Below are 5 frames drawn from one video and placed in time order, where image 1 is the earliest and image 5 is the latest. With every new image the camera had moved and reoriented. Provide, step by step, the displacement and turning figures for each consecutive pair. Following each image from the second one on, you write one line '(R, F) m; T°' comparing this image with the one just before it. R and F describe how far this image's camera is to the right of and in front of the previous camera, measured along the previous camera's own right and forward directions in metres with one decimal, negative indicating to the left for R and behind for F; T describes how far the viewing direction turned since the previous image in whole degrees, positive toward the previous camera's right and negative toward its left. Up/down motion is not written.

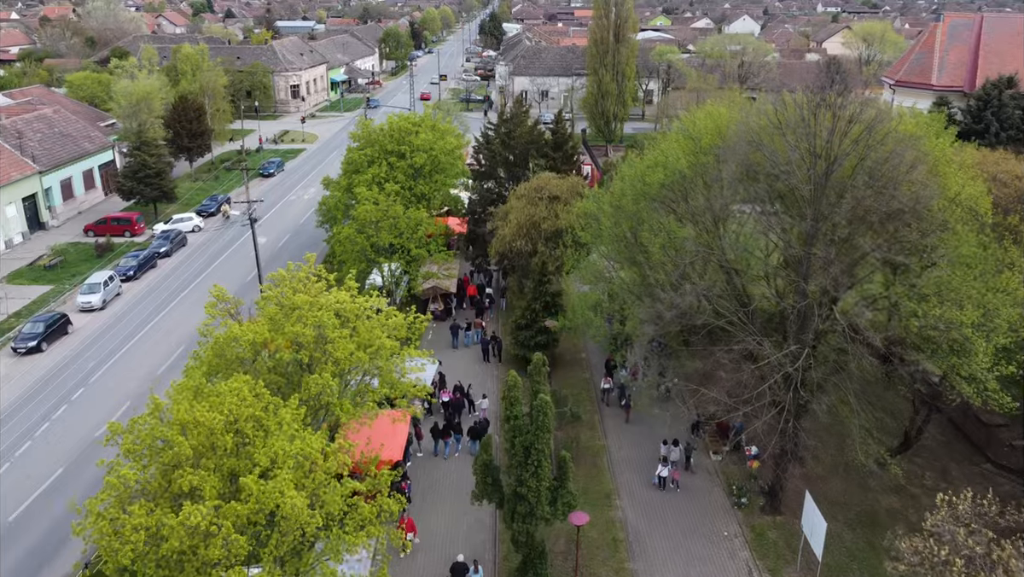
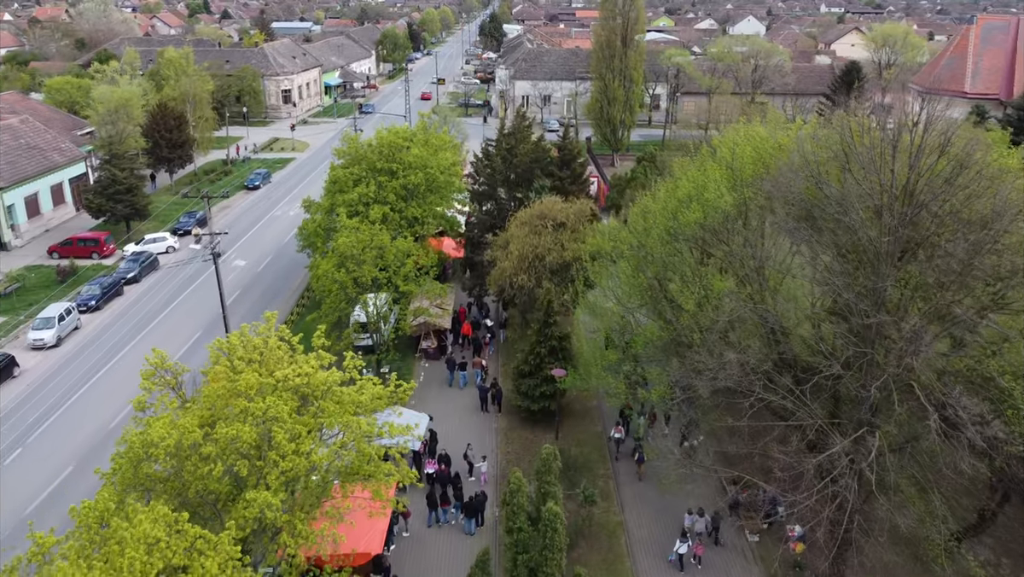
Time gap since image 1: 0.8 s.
(0.0, +3.5) m; 0°
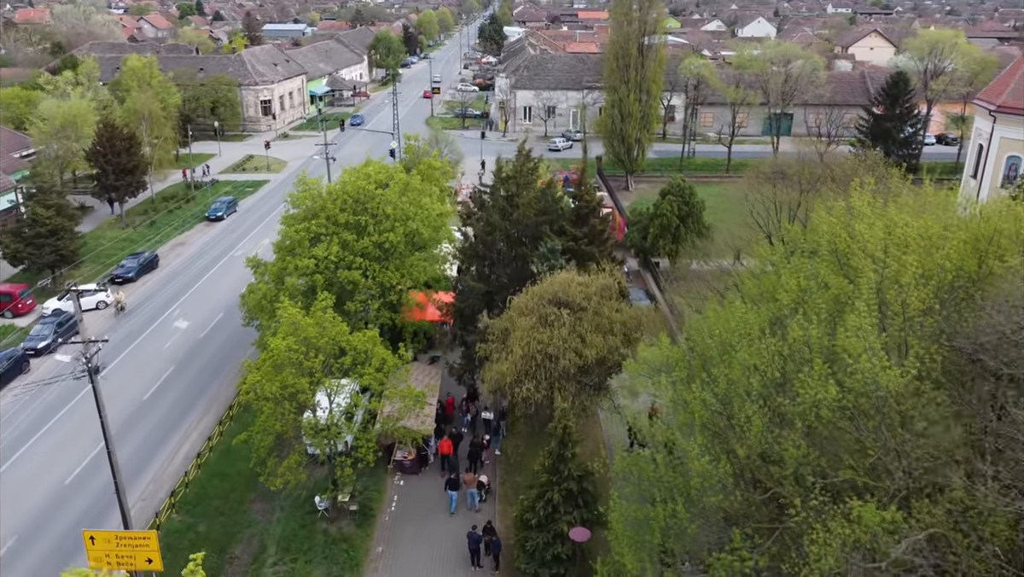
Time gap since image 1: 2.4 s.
(0.0, +7.1) m; 0°
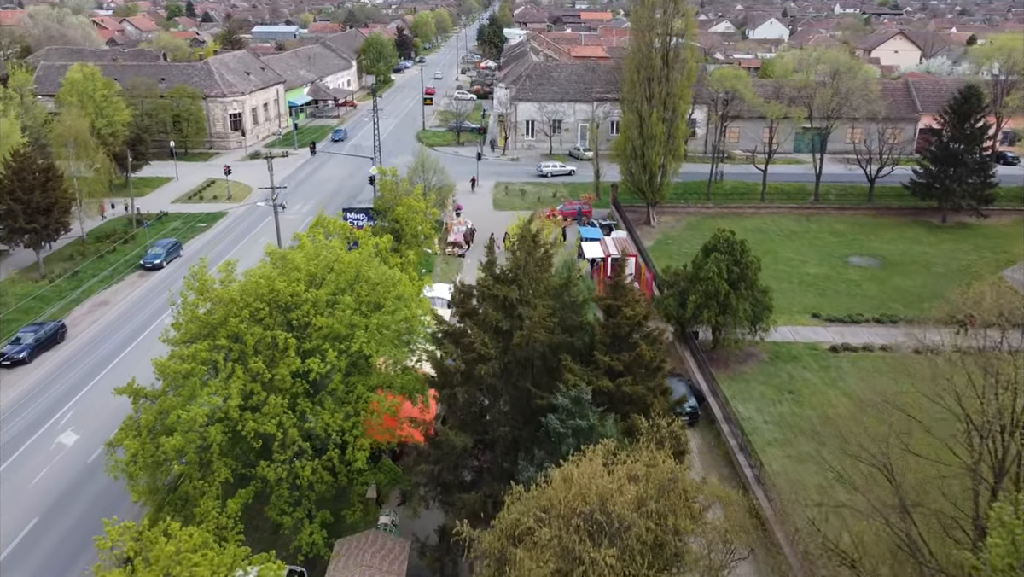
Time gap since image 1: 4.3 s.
(0.0, +8.5) m; 0°
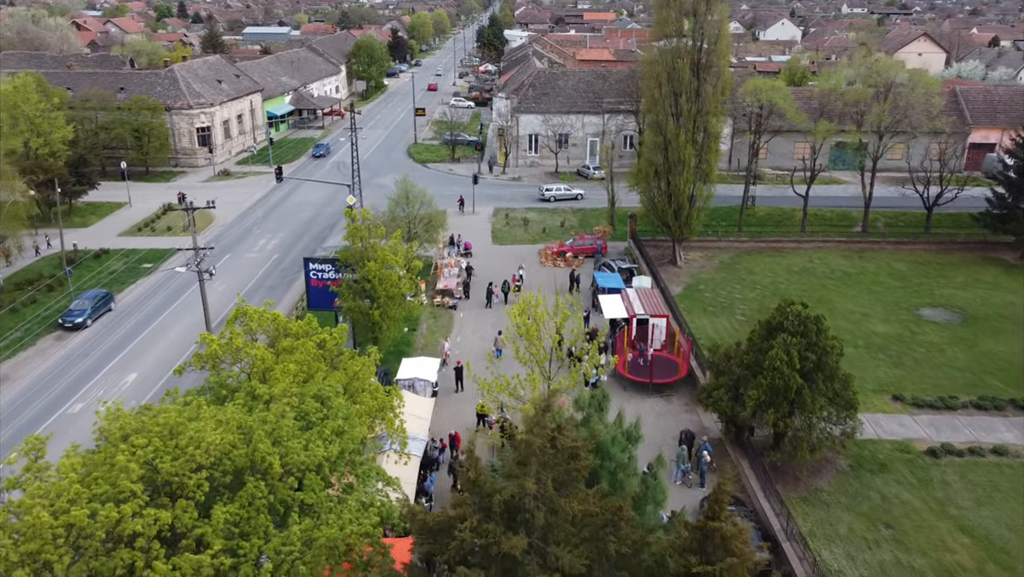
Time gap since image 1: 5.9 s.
(0.0, +7.2) m; 0°
